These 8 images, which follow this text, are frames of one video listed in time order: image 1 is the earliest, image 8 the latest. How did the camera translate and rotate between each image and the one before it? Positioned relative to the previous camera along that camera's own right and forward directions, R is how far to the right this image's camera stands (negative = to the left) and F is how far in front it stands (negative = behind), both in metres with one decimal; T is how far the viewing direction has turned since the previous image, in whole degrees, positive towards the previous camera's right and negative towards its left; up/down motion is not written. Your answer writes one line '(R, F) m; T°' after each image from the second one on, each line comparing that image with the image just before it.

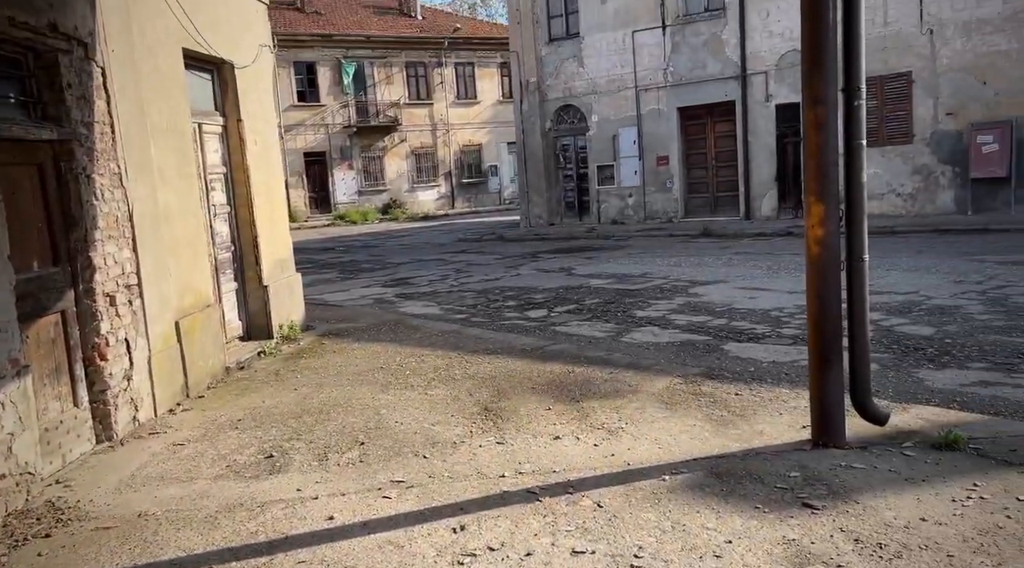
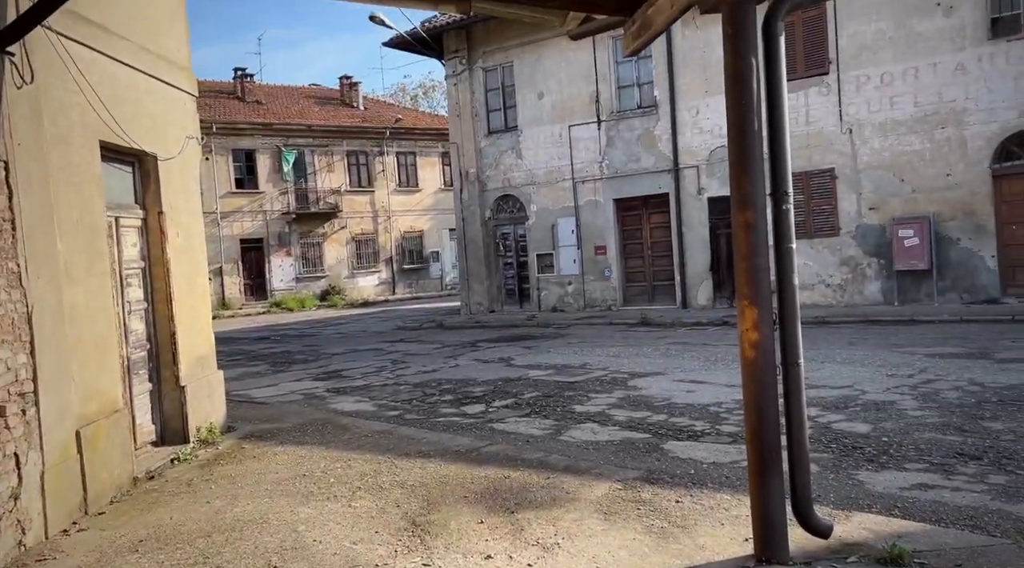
(+0.1, +0.2) m; +4°
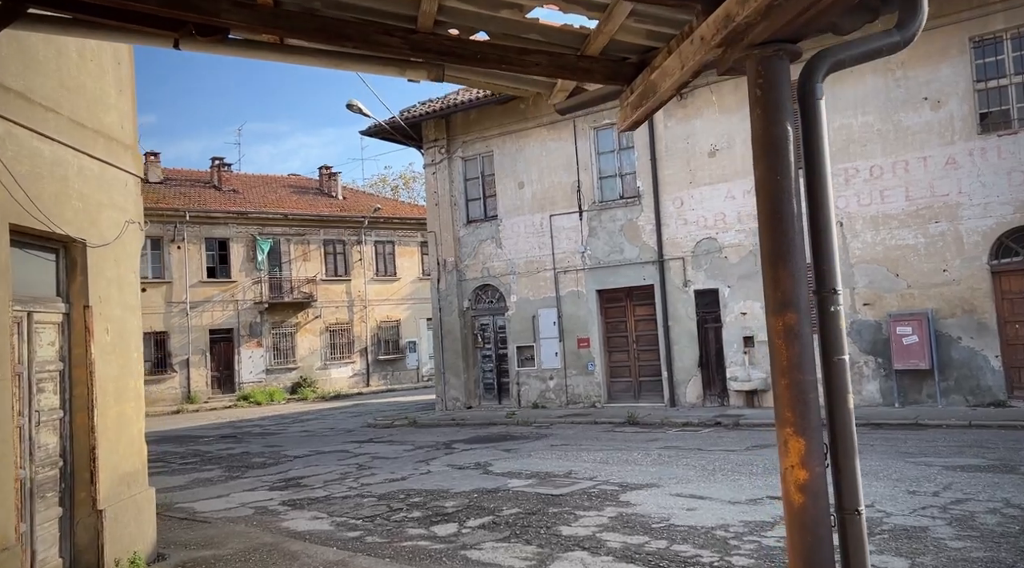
(0.0, +0.9) m; +2°
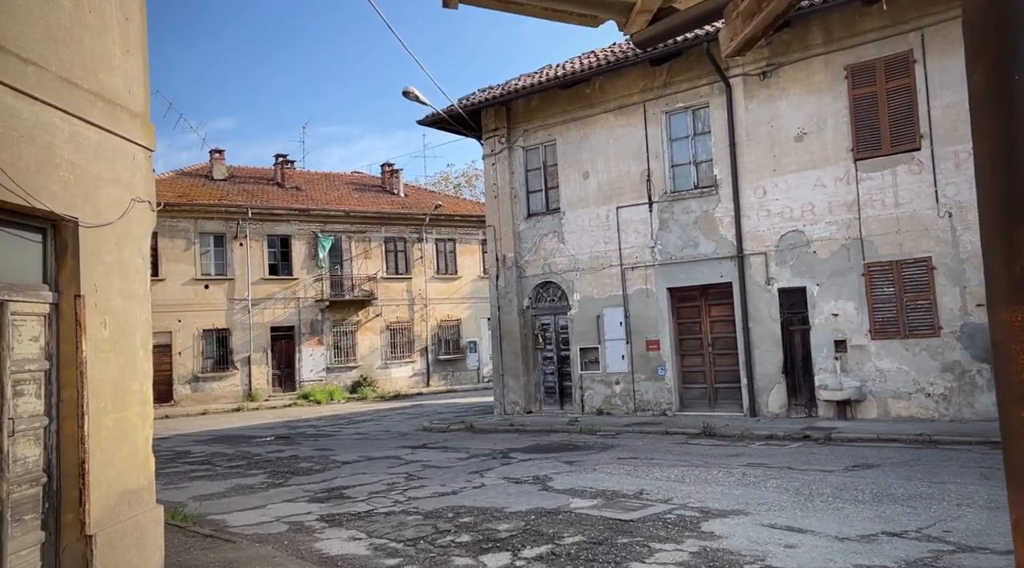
(0.0, +1.2) m; -5°
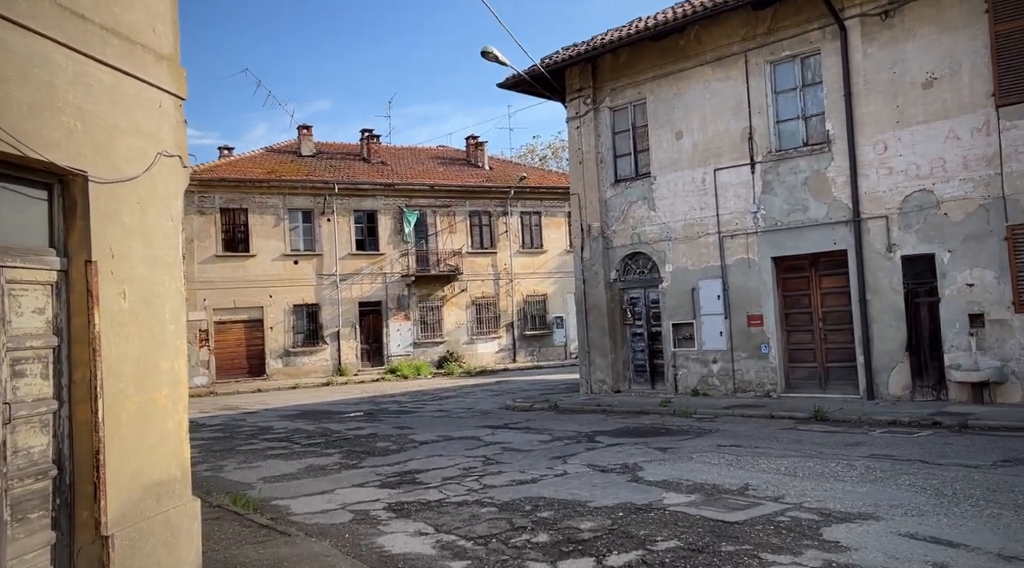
(+0.1, +1.0) m; -6°
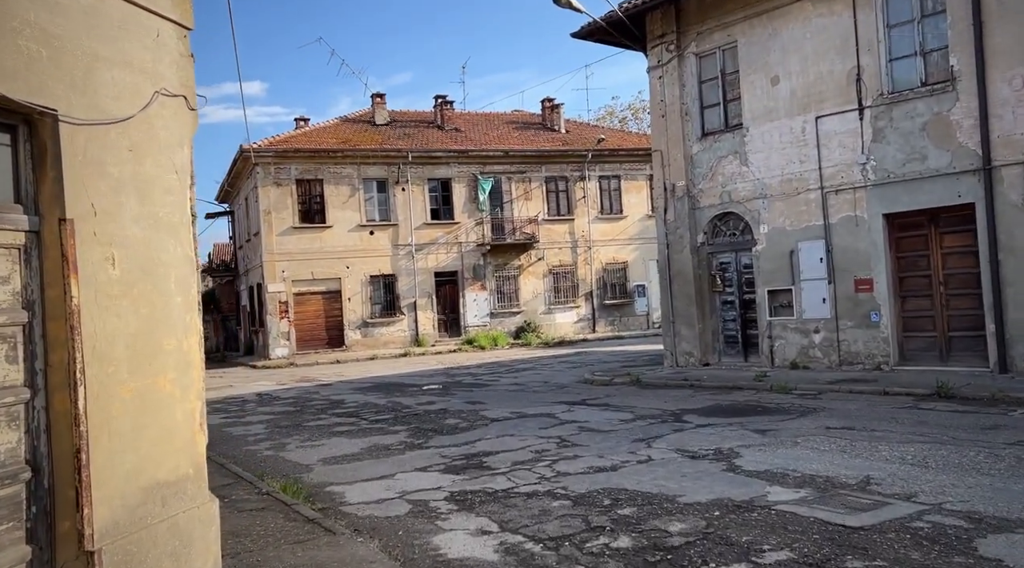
(+0.1, +1.1) m; -6°
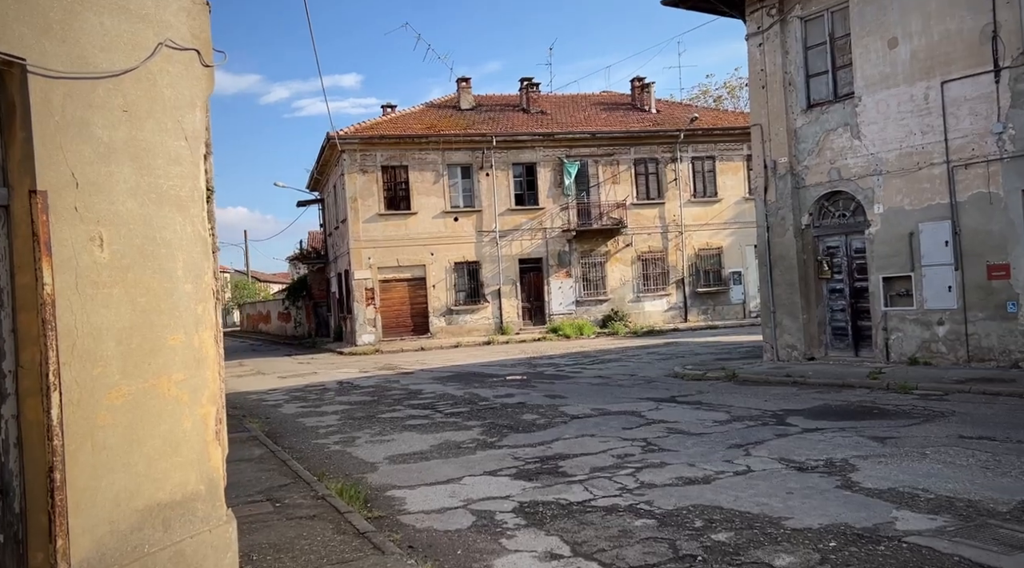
(+0.1, +0.9) m; -6°
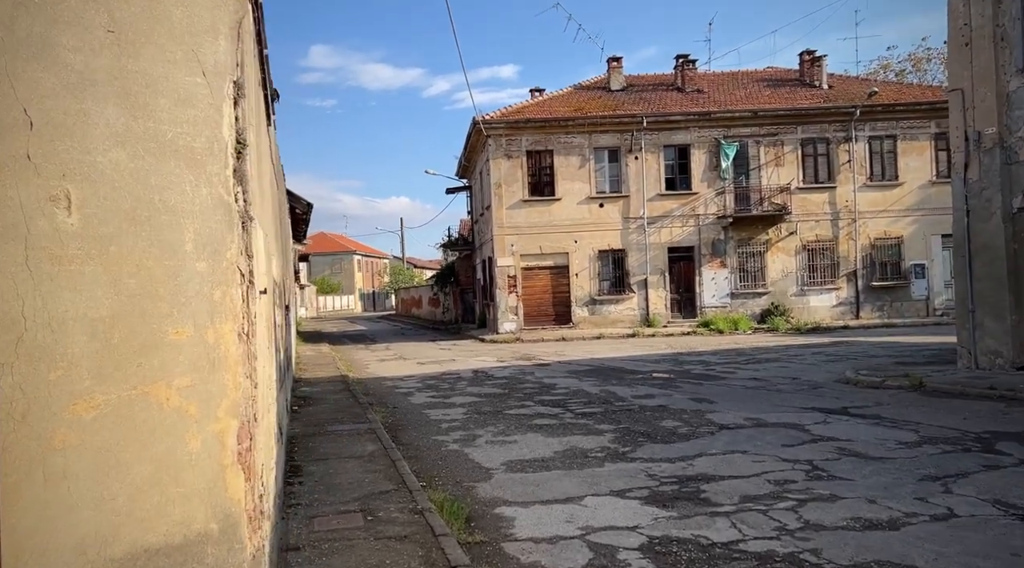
(+0.1, +1.2) m; -11°
